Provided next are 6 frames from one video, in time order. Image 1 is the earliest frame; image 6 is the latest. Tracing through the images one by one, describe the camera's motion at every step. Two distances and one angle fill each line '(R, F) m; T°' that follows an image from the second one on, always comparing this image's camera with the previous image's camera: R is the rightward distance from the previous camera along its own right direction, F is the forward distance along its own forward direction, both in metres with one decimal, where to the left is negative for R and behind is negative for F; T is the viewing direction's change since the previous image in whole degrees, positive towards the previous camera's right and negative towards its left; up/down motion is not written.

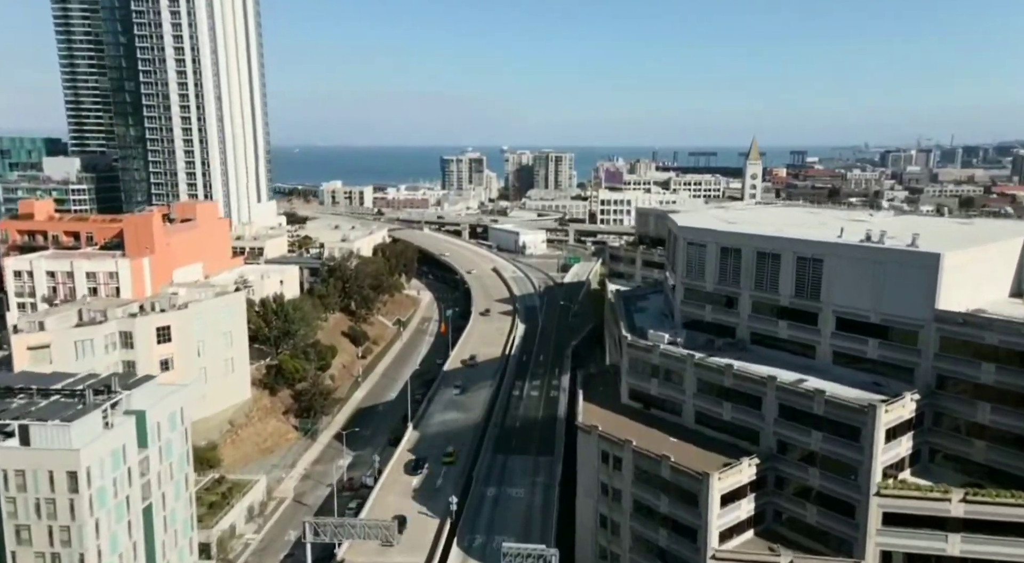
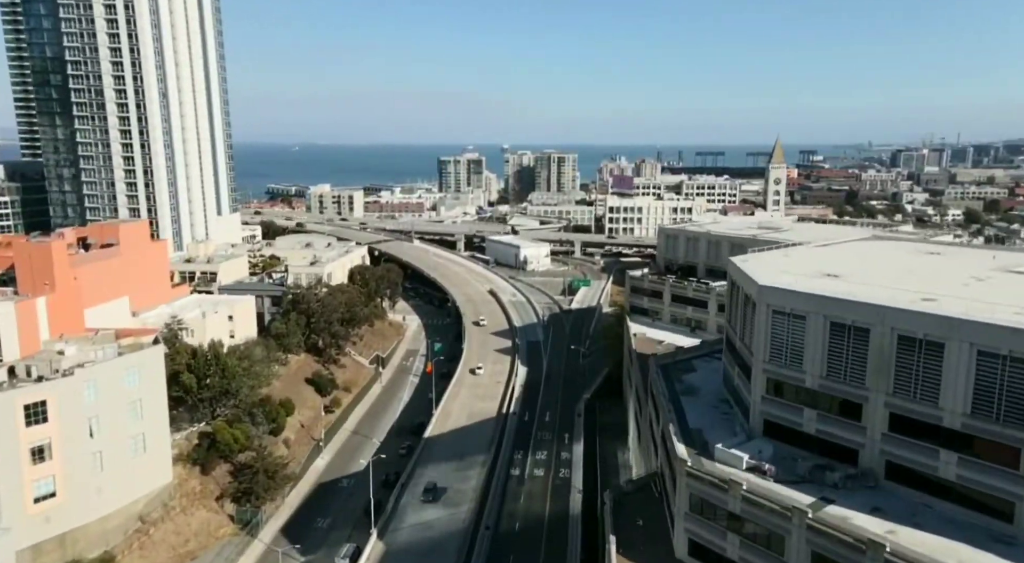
(+0.2, +10.9) m; 0°
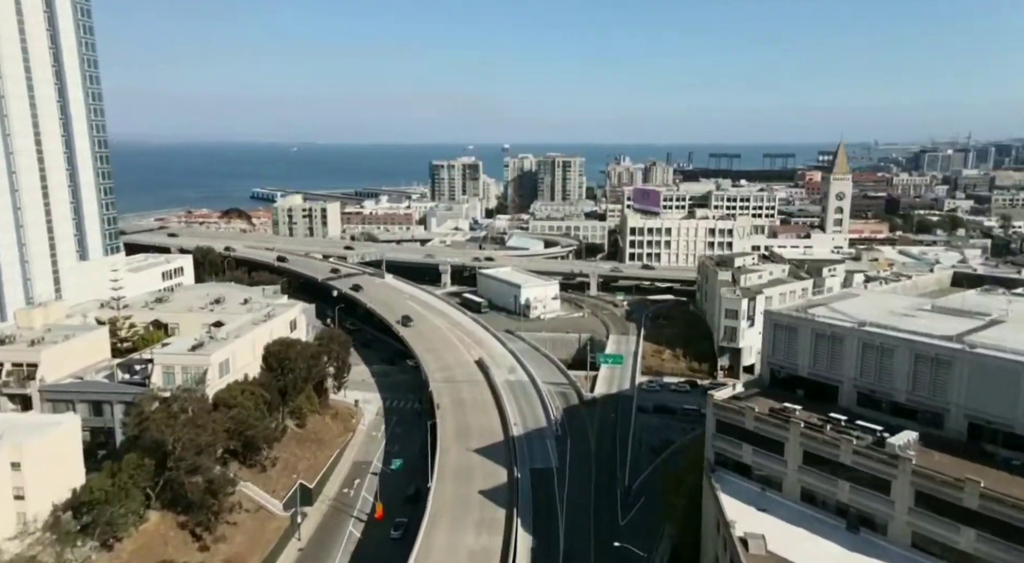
(+0.3, +21.7) m; 0°
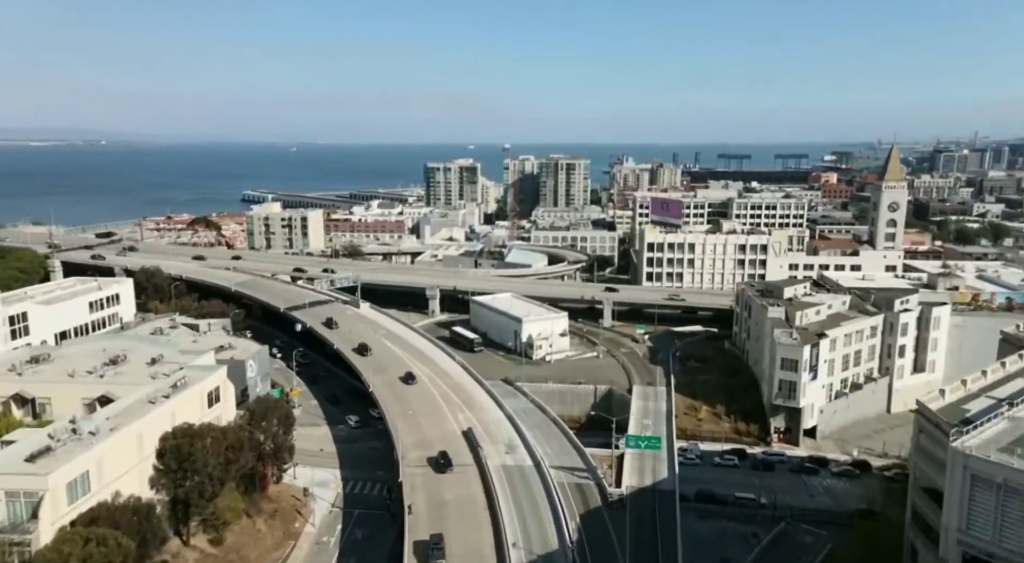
(+0.1, +12.8) m; 0°
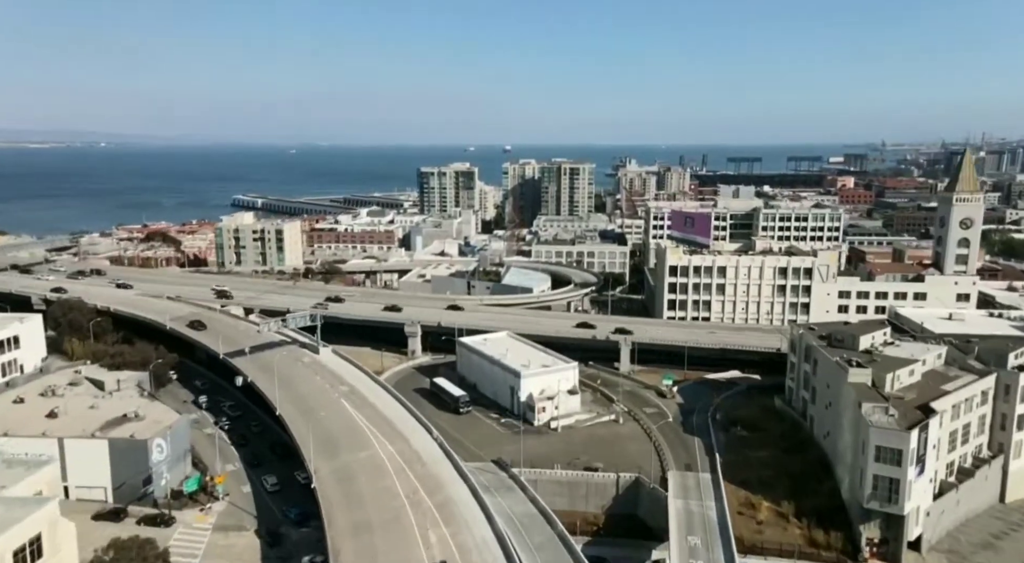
(+0.4, +13.0) m; 0°
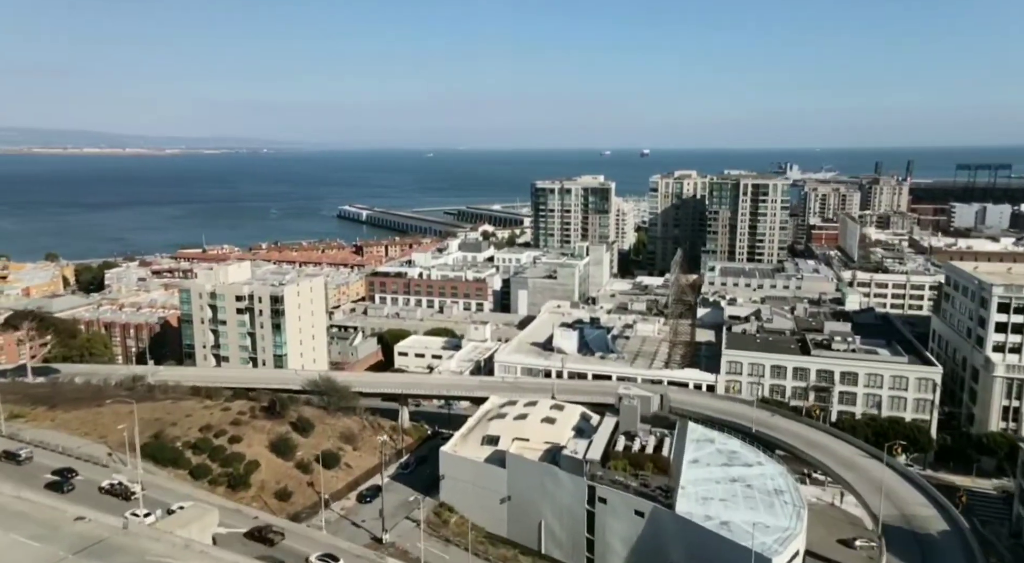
(-2.9, +52.2) m; -10°
